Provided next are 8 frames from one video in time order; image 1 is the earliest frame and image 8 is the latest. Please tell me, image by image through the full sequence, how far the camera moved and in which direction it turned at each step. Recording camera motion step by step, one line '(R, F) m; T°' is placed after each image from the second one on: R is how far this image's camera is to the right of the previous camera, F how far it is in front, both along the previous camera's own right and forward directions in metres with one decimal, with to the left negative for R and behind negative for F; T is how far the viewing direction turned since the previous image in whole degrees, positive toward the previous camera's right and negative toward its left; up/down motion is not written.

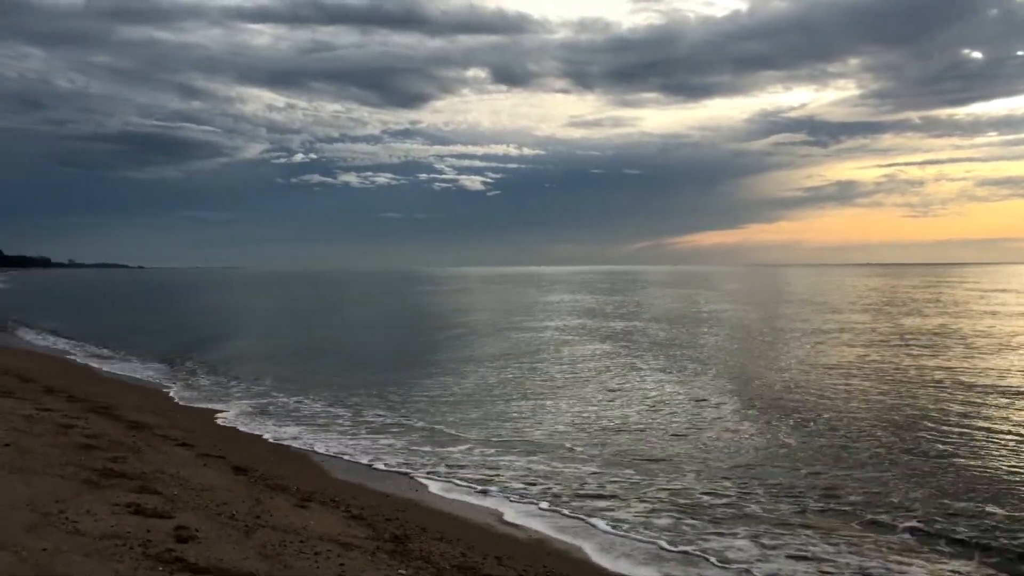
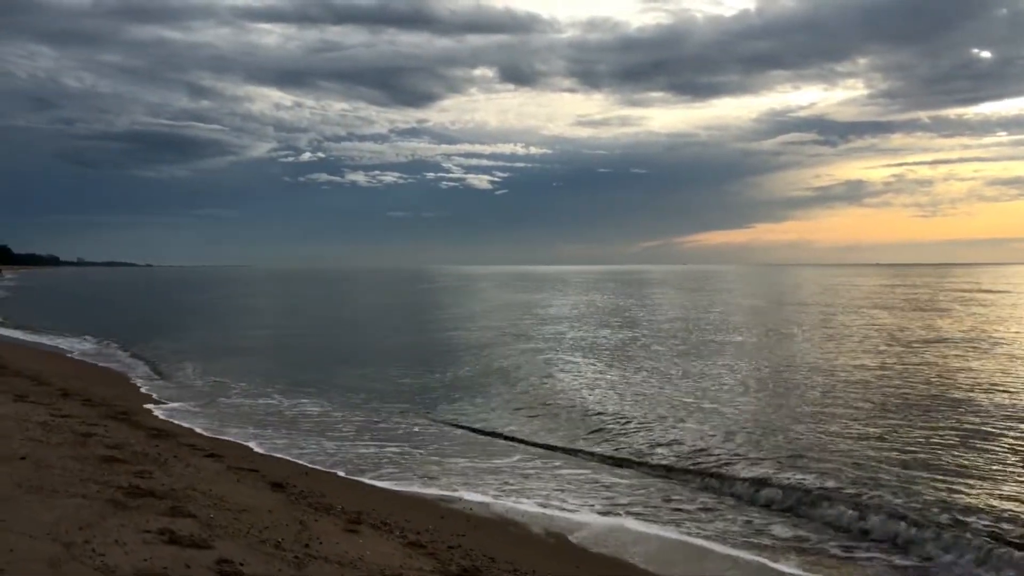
(-0.9, +1.1) m; -1°
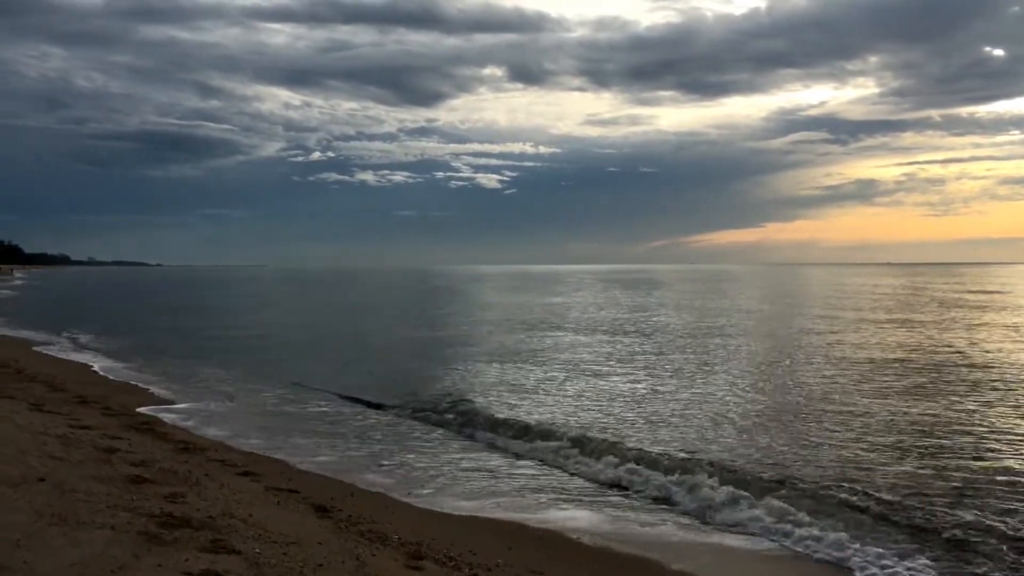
(-0.9, +1.1) m; -1°
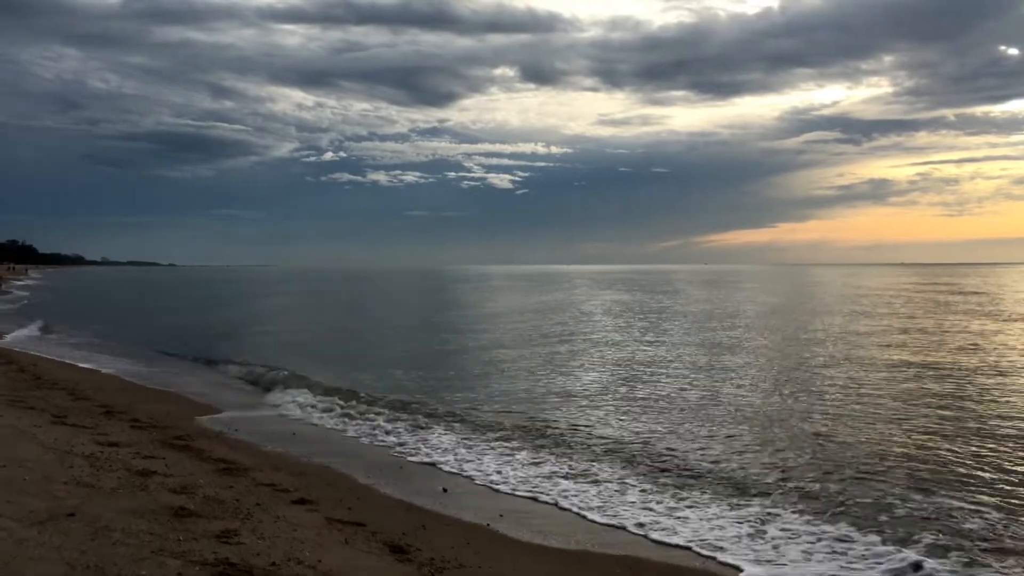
(-1.2, +1.4) m; -1°
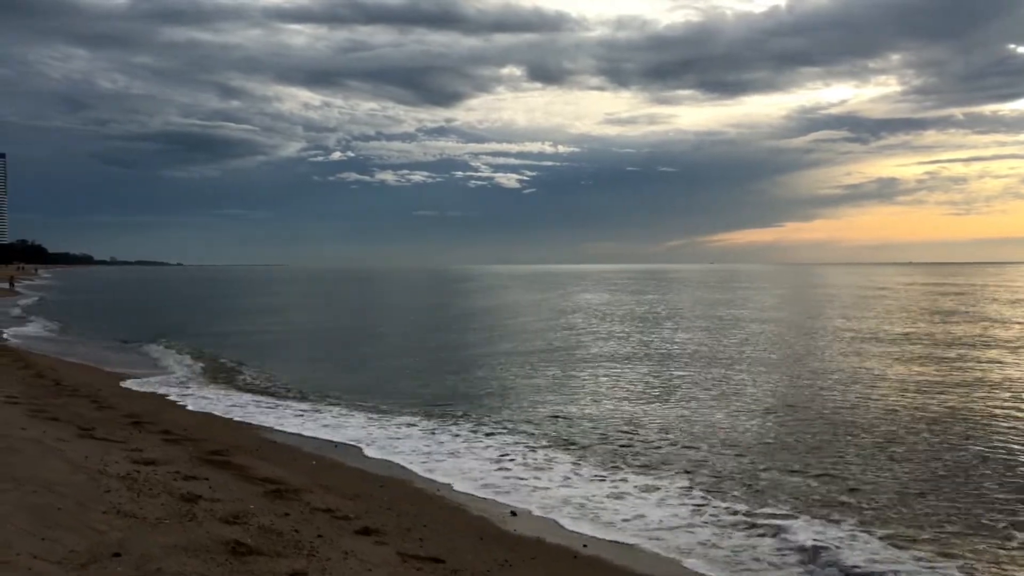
(-1.1, +1.1) m; 0°
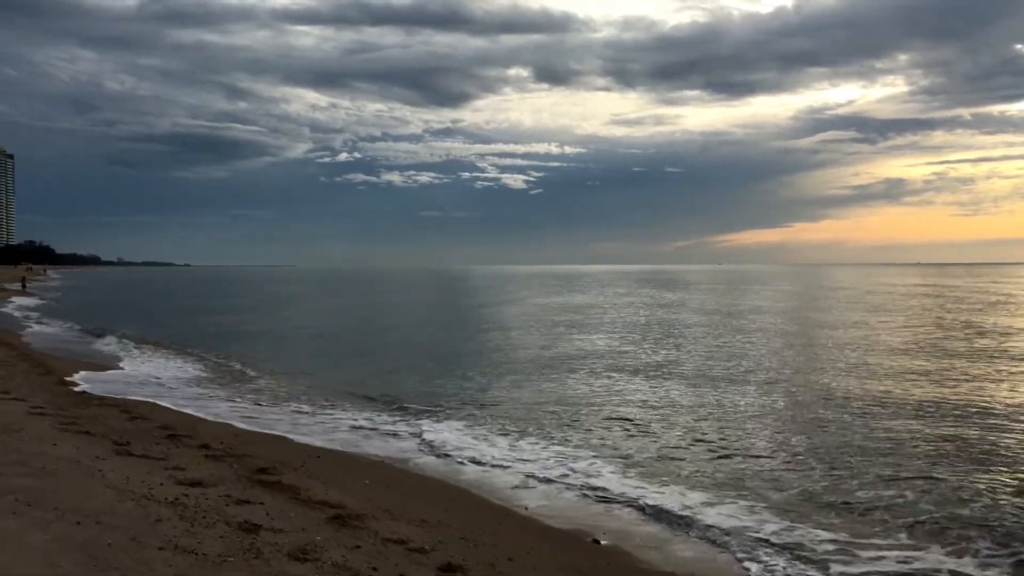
(-1.1, +0.9) m; 0°
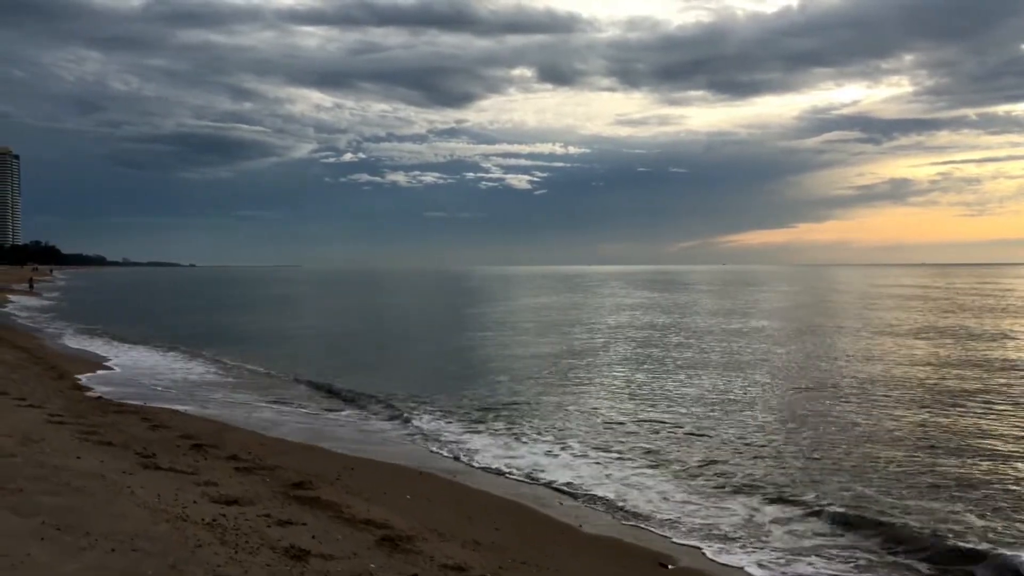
(-0.7, +0.7) m; 0°
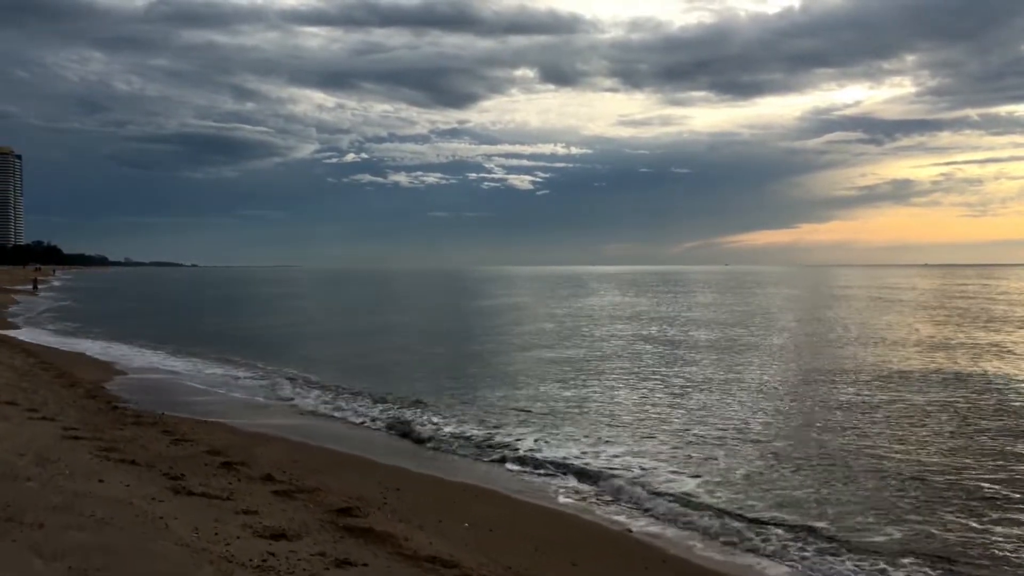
(-0.9, +1.0) m; 0°
